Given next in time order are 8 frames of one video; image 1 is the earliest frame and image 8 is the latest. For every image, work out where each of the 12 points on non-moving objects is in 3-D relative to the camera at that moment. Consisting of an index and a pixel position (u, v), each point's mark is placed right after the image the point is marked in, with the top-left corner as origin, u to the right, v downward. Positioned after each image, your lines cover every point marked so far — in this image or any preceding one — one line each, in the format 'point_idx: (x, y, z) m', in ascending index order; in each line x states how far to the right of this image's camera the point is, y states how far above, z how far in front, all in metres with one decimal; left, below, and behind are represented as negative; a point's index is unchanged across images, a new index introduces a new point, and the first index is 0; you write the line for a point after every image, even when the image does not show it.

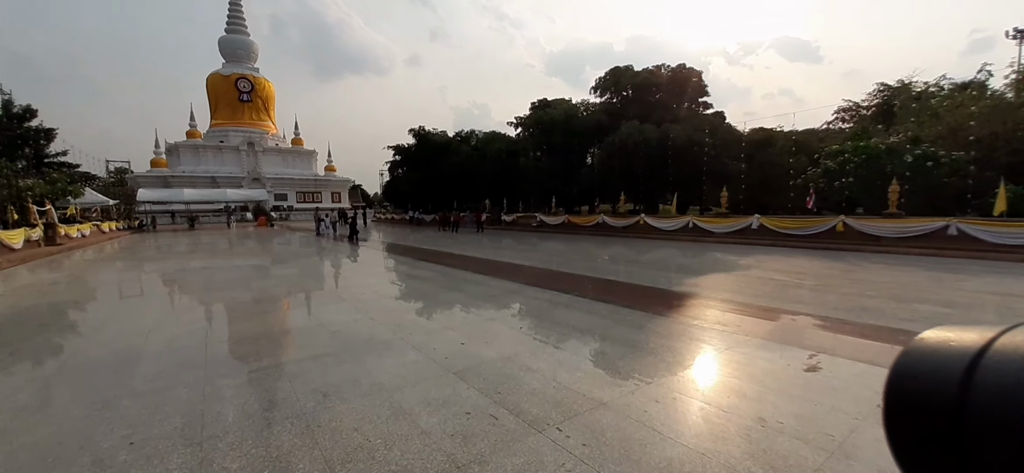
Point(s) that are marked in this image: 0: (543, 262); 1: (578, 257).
0: (+0.5, -0.6, +11.1) m
1: (+1.4, -0.5, +12.6) m
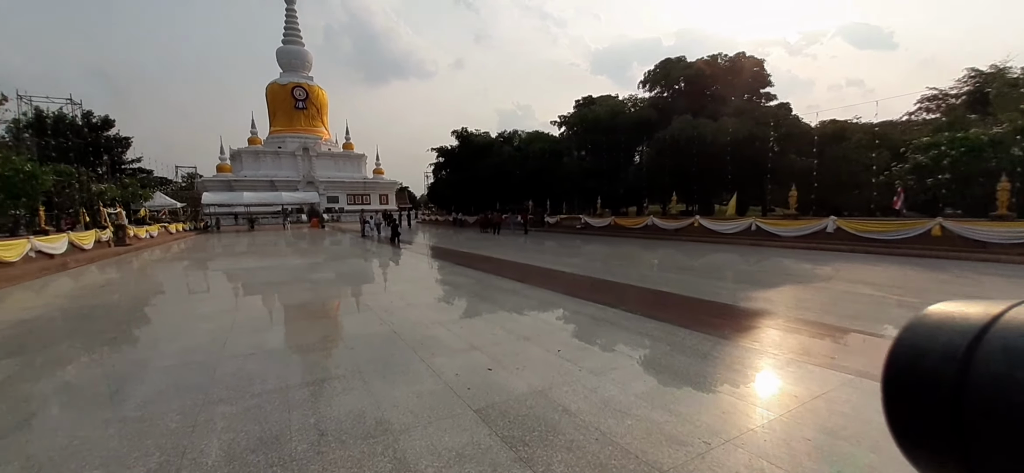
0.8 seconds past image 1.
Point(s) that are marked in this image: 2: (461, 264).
0: (+1.3, -0.6, +10.2) m
1: (+2.4, -0.6, +11.6) m
2: (-1.2, -0.7, +12.8) m
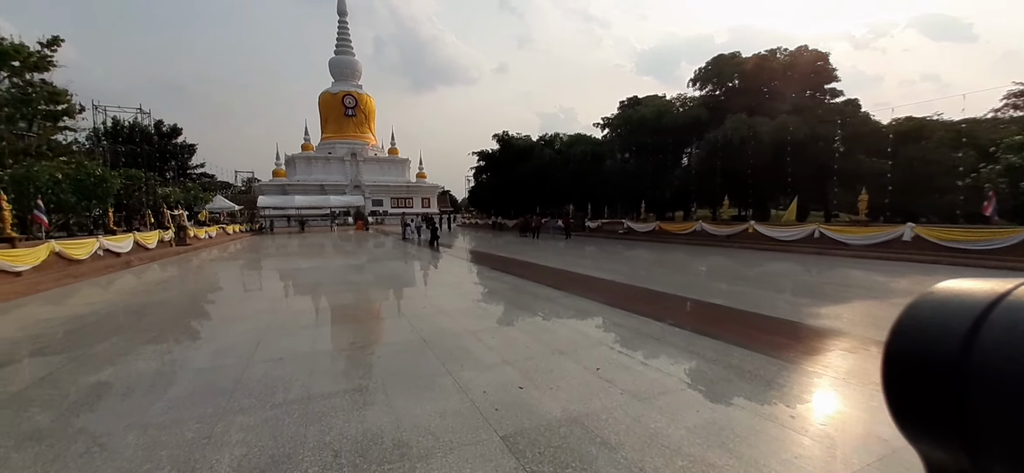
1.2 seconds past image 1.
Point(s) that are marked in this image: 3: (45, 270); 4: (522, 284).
0: (+2.0, -0.7, +9.6) m
1: (+3.2, -0.7, +10.9) m
2: (-0.3, -0.8, +12.5) m
3: (-9.9, -0.7, +11.6) m
4: (+0.1, -0.9, +9.6) m
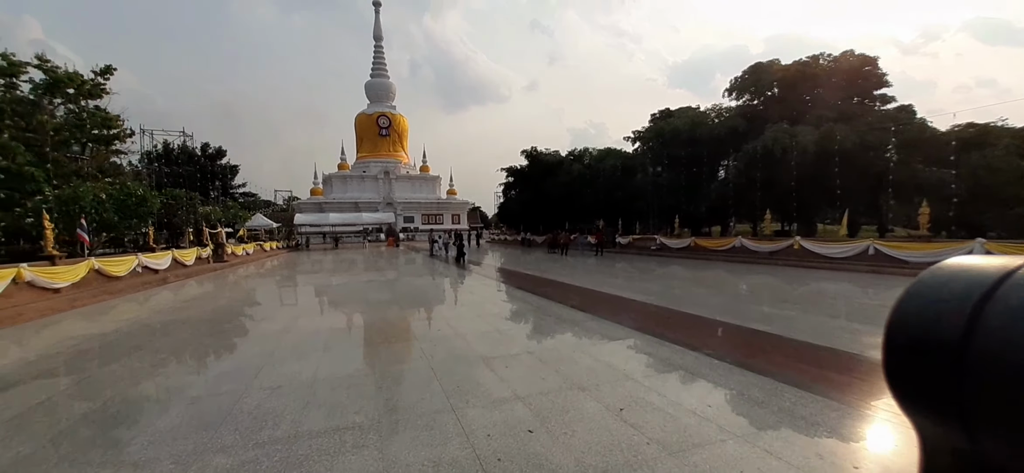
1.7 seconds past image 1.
0: (+2.4, -1.0, +8.9) m
1: (+3.7, -1.0, +10.1) m
2: (+0.3, -1.1, +11.9) m
3: (-9.4, -1.1, +11.6) m
4: (+0.5, -1.2, +9.0) m
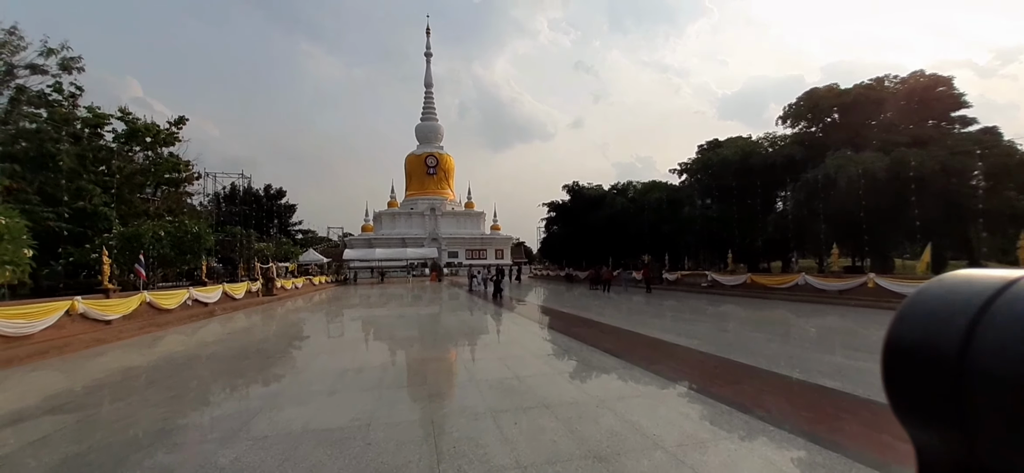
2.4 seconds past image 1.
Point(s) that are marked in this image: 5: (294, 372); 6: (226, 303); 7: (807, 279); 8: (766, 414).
0: (+2.9, -1.6, +7.8) m
1: (+4.2, -1.6, +8.9) m
2: (+1.0, -1.9, +11.0) m
3: (-8.7, -1.8, +11.6) m
4: (+1.0, -1.7, +8.1) m
5: (-3.5, -2.3, +8.6) m
6: (-9.1, -2.1, +16.6) m
7: (+8.6, -1.2, +15.3) m
8: (+2.2, -1.5, +4.5) m
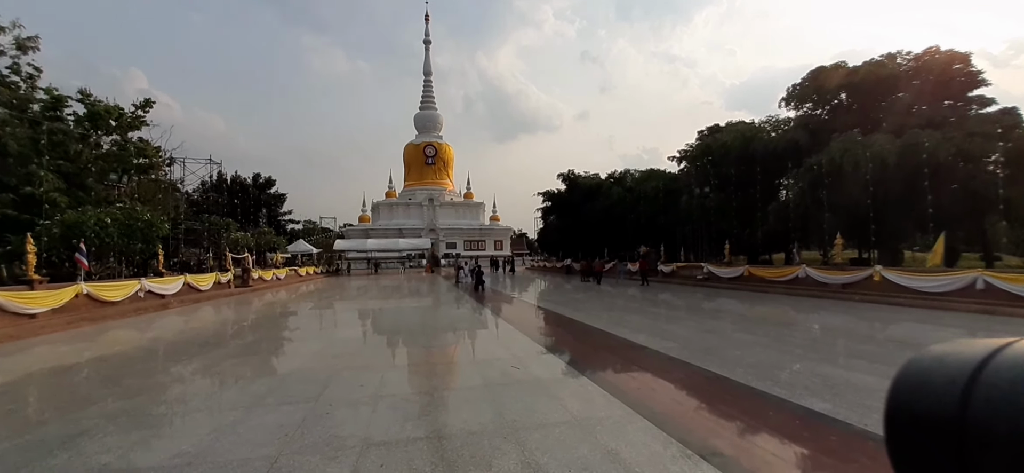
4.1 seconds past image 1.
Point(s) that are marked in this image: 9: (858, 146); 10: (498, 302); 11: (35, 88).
0: (+2.2, -1.4, +6.8) m
1: (+3.5, -1.4, +7.8) m
2: (+0.4, -1.6, +9.9) m
3: (-9.3, -1.6, +10.6) m
4: (+0.3, -1.5, +7.1) m
5: (-4.2, -2.0, +7.6) m
6: (-9.7, -1.7, +15.7) m
7: (+8.0, -1.0, +14.1) m
8: (+1.5, -1.3, +3.4) m
9: (+8.8, +2.3, +13.5) m
10: (-0.5, -2.2, +16.9) m
11: (-16.2, +5.0, +17.9) m
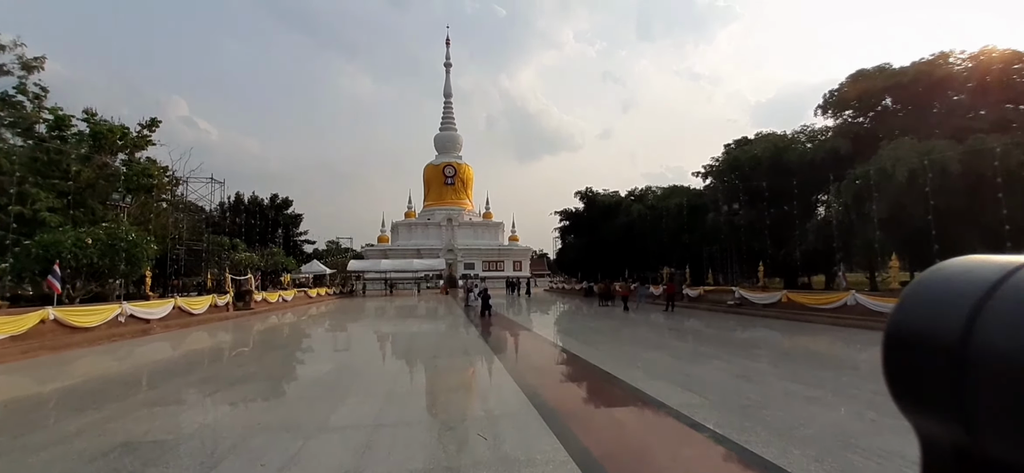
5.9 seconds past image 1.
0: (+2.1, -1.6, +5.4) m
1: (+3.5, -1.7, +6.4) m
2: (+0.4, -2.0, +8.6) m
3: (-9.2, -1.9, +9.7) m
4: (+0.2, -1.7, +5.7) m
5: (-4.3, -2.3, +6.4) m
6: (-9.4, -2.3, +14.8) m
7: (+8.2, -1.5, +12.5) m
8: (+1.2, -1.4, +2.0) m
9: (+9.0, +1.9, +12.0) m
10: (-0.2, -2.8, +15.5) m
11: (-15.8, +4.3, +17.5) m
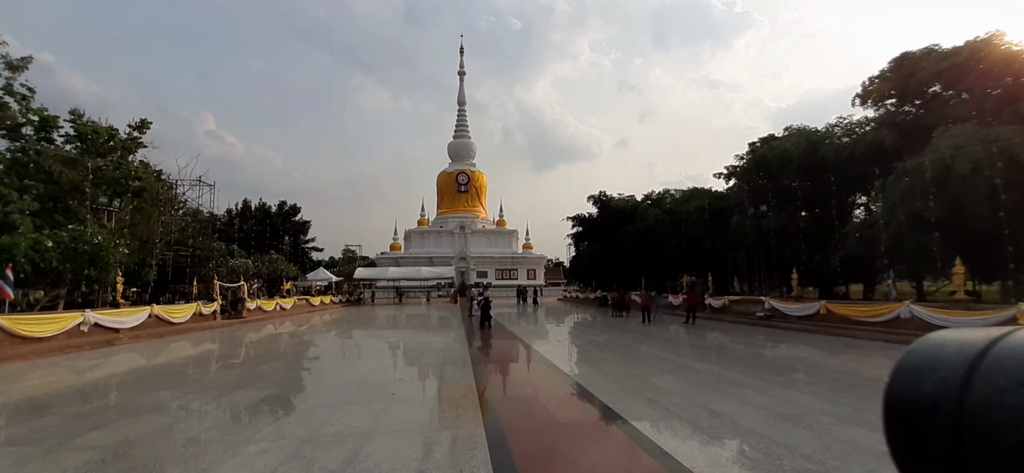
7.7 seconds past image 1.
0: (+1.9, -1.5, +3.9) m
1: (+3.3, -1.6, +4.9) m
2: (+0.3, -2.0, +7.2) m
3: (-9.3, -1.9, +8.7) m
4: (0.0, -1.7, +4.4) m
5: (-4.5, -2.2, +5.2) m
6: (-9.3, -2.4, +13.7) m
7: (+8.2, -1.5, +10.8) m
8: (+0.9, -1.3, +0.6) m
9: (+9.0, +1.8, +10.4) m
10: (-0.1, -2.9, +14.2) m
11: (-15.6, +4.2, +16.8) m
